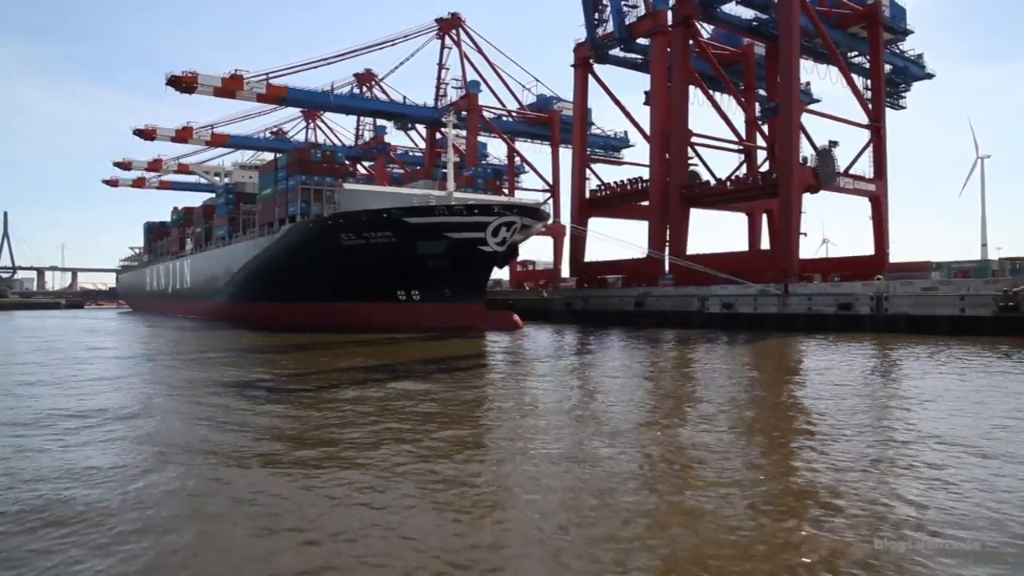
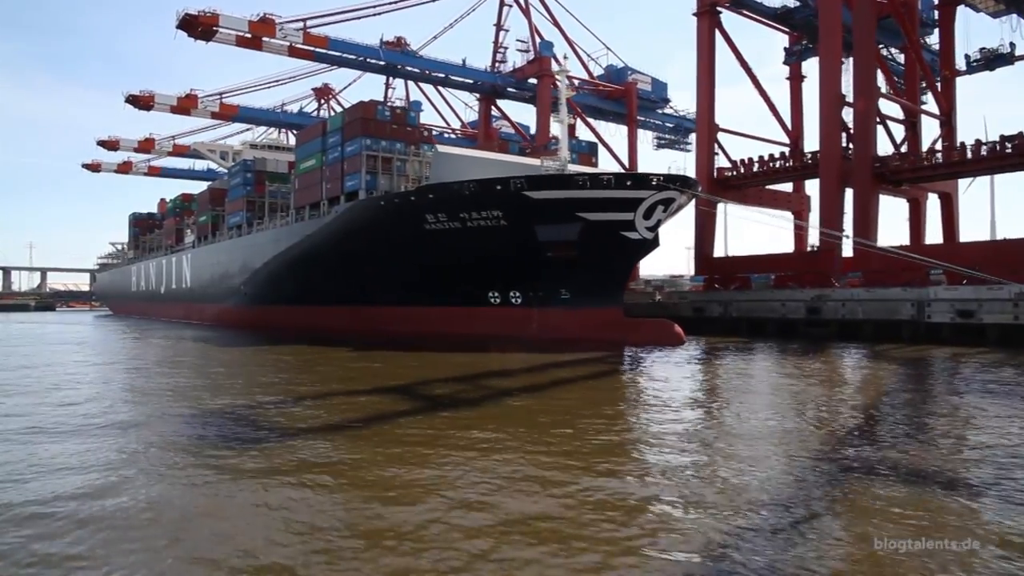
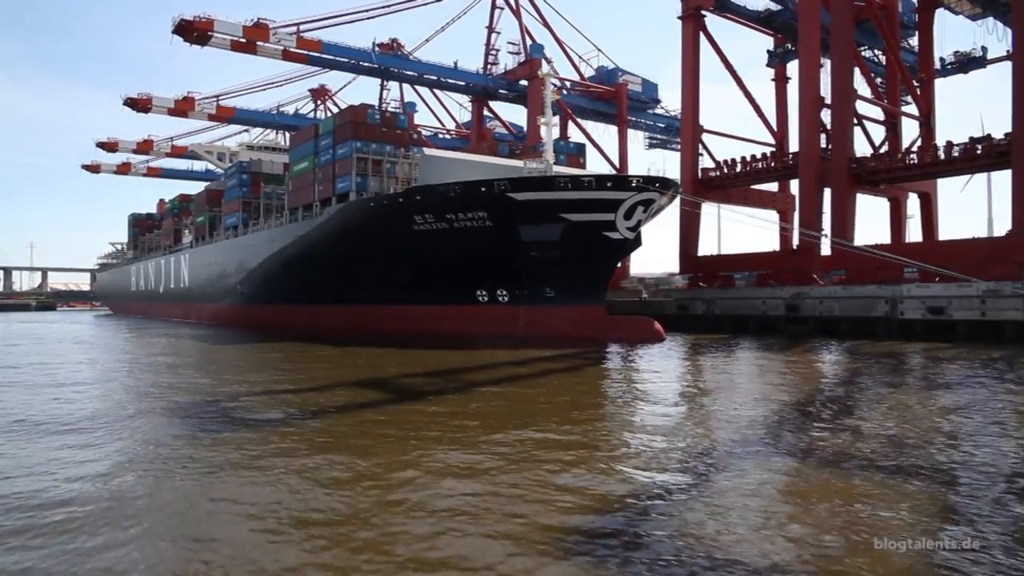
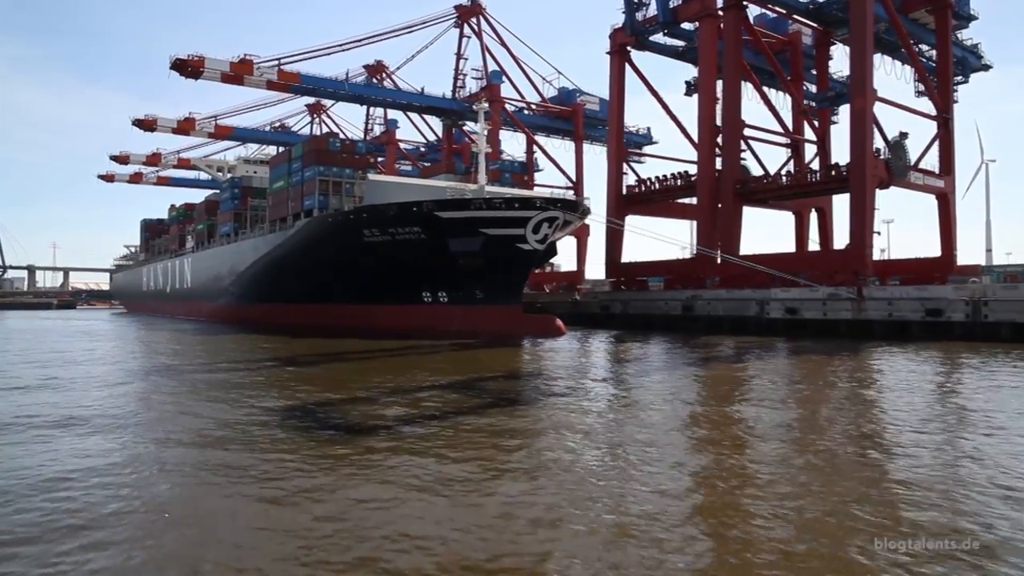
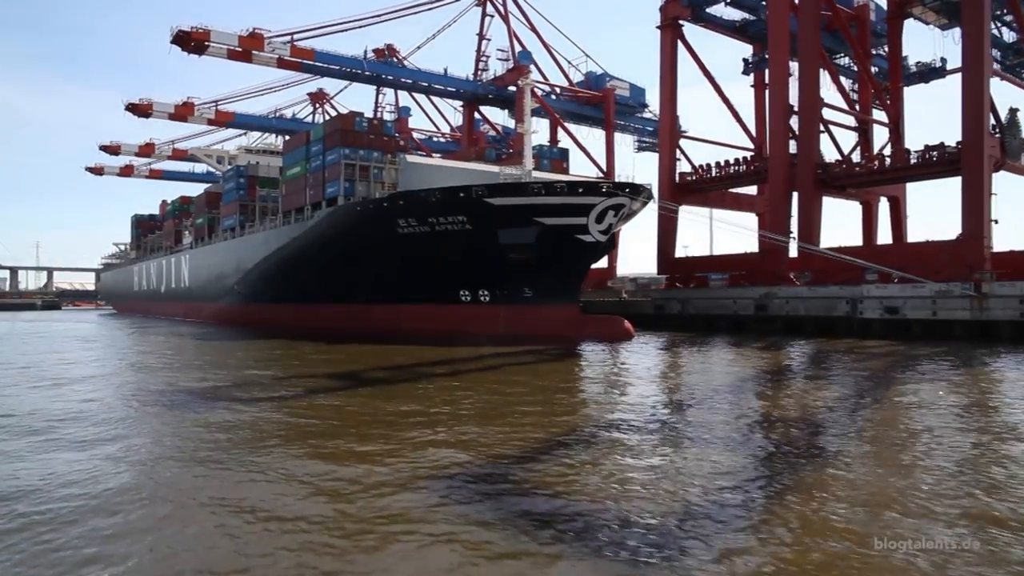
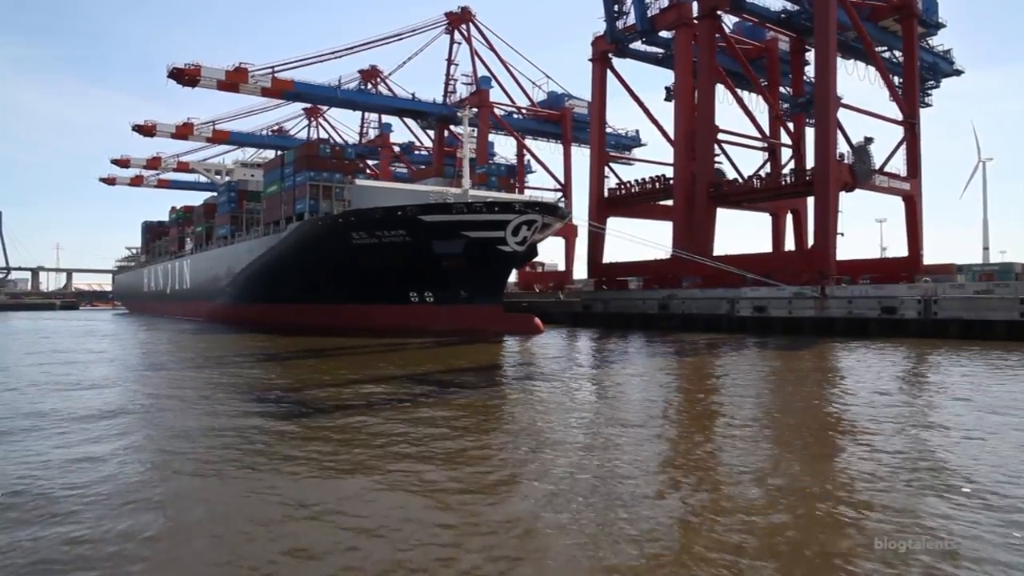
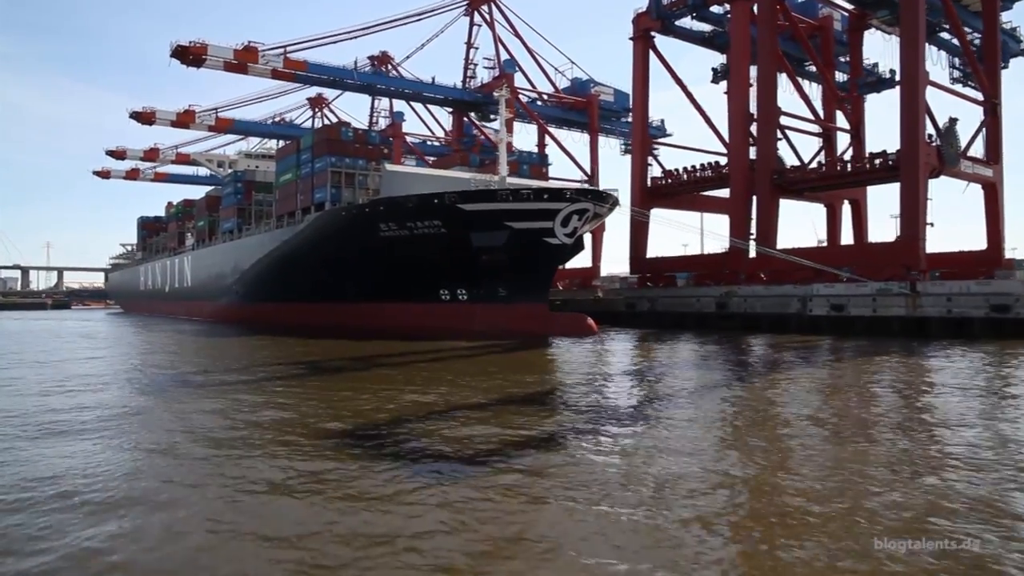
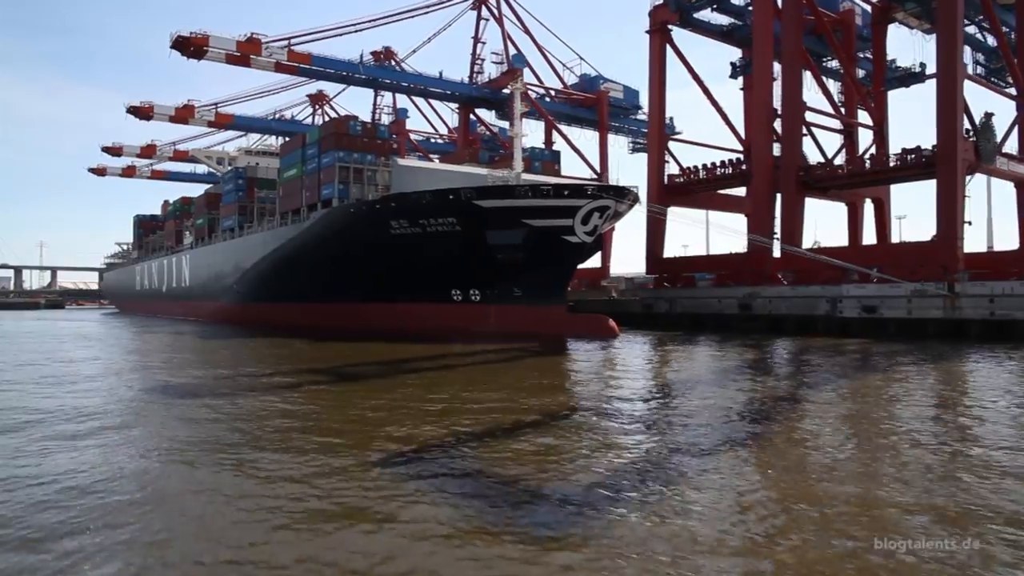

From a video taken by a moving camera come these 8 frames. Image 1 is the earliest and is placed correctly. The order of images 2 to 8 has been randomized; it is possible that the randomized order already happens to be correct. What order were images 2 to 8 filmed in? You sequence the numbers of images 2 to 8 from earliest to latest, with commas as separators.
6, 4, 7, 8, 5, 3, 2
